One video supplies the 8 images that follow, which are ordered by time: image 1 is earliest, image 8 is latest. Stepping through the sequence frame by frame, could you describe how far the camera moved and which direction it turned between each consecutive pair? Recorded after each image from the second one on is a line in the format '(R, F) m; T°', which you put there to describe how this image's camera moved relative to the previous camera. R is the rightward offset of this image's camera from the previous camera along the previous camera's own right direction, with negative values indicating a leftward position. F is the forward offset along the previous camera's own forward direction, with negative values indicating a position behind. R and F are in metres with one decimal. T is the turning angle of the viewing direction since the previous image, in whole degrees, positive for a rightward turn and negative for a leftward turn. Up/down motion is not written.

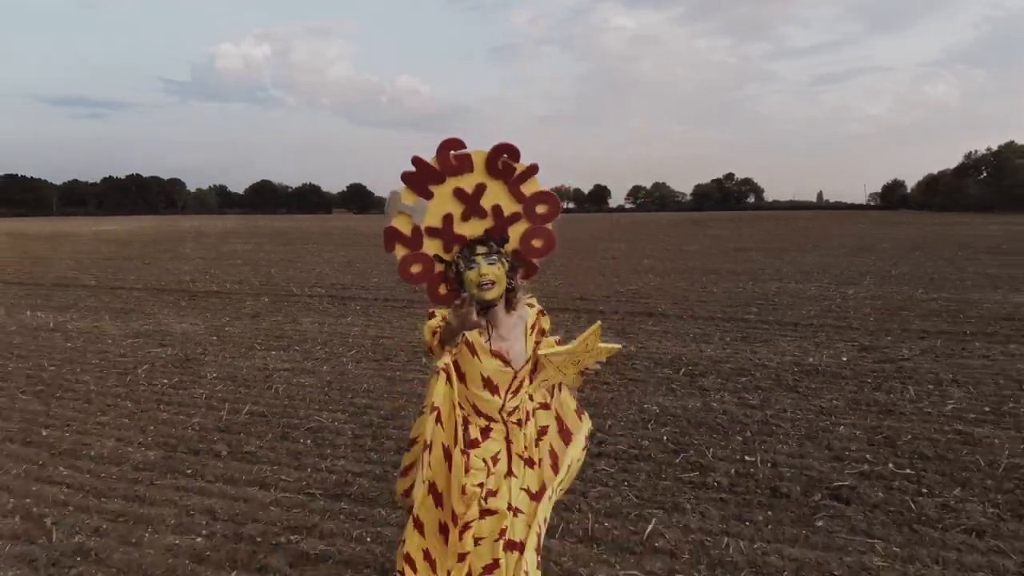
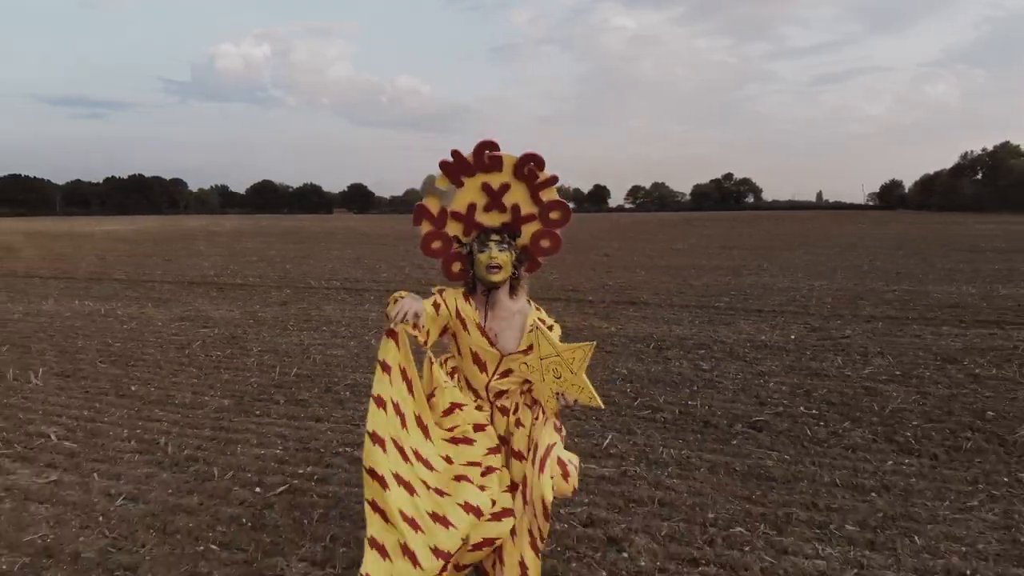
(0.0, -0.6) m; 0°
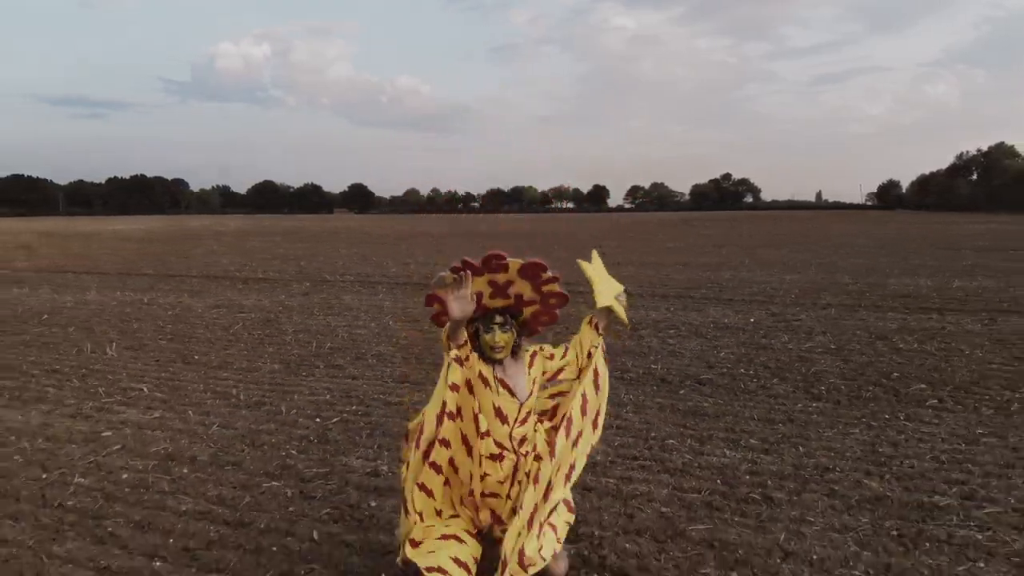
(0.0, -0.6) m; 0°
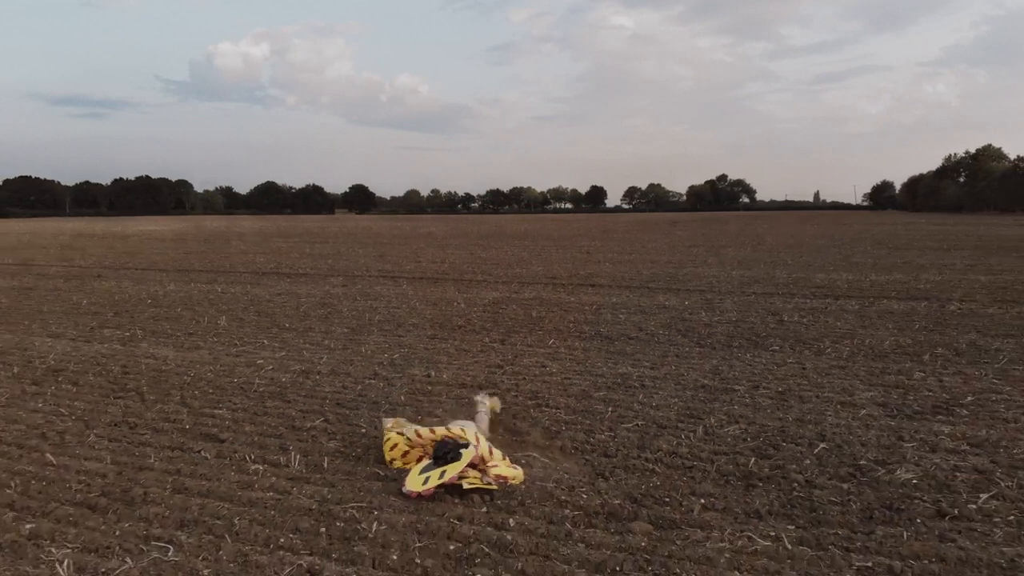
(0.0, -1.6) m; 0°
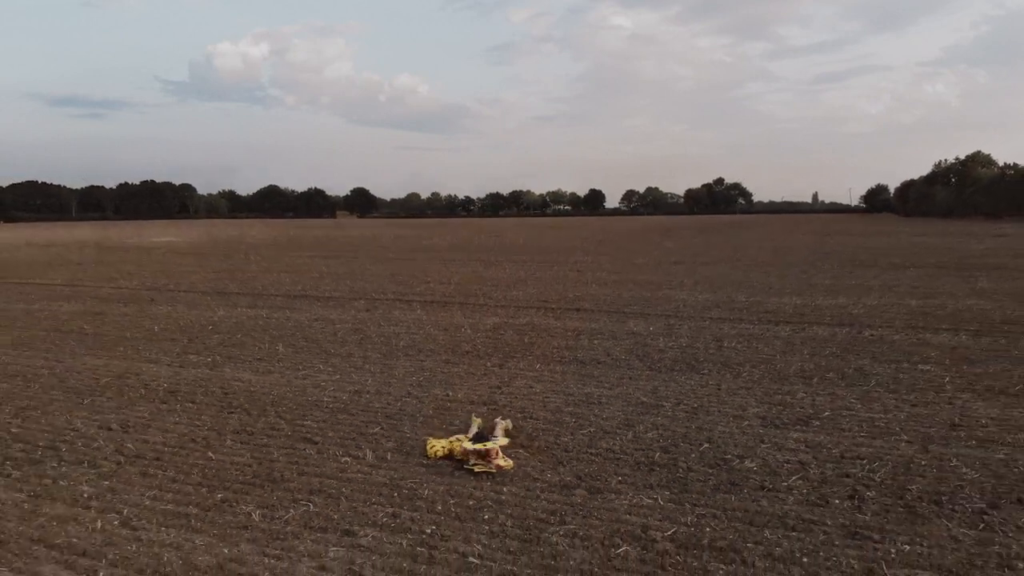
(0.0, -1.5) m; 0°
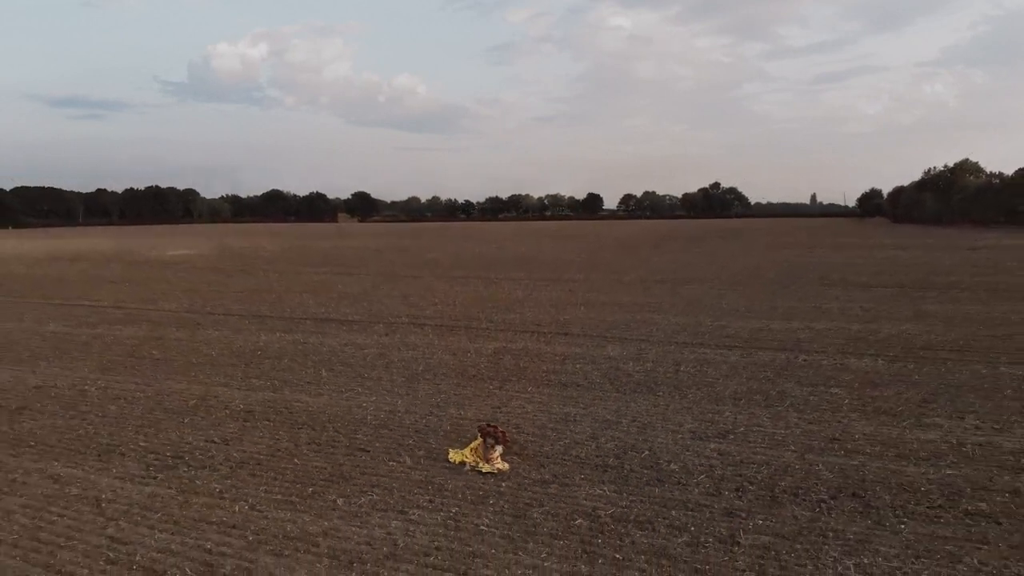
(0.0, -1.7) m; 0°
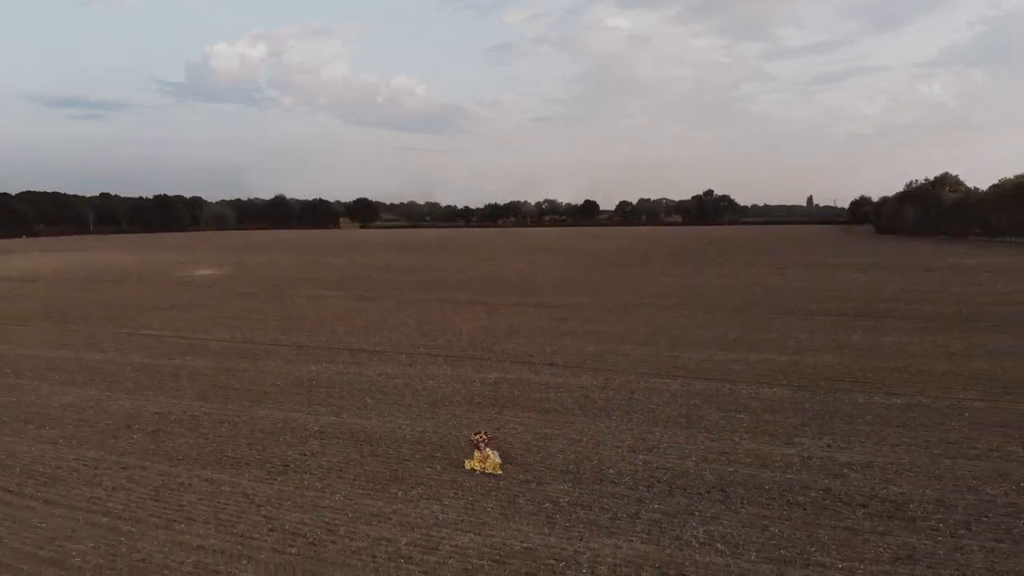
(+0.1, -3.0) m; 0°
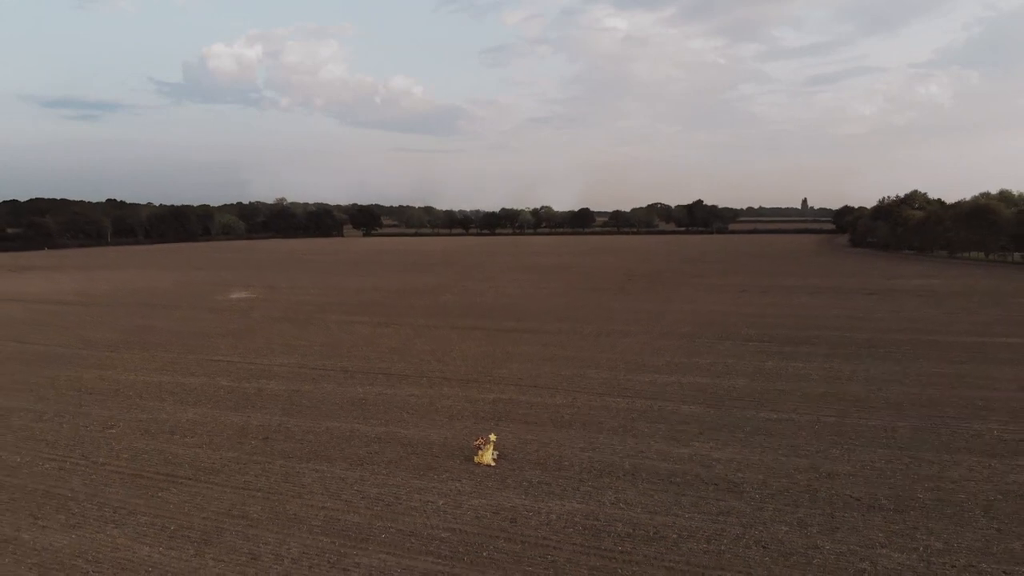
(+0.1, -5.1) m; 0°
